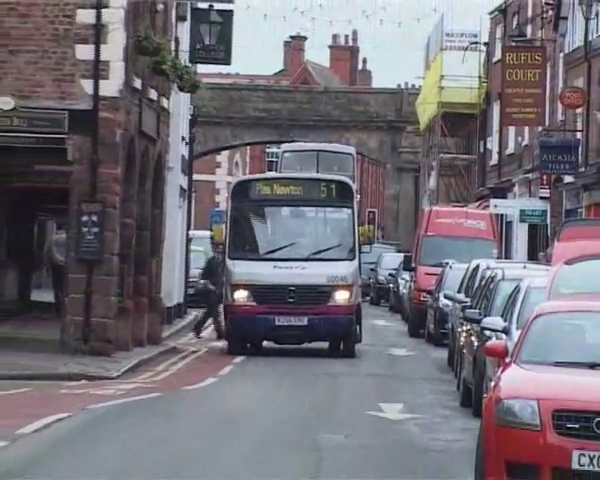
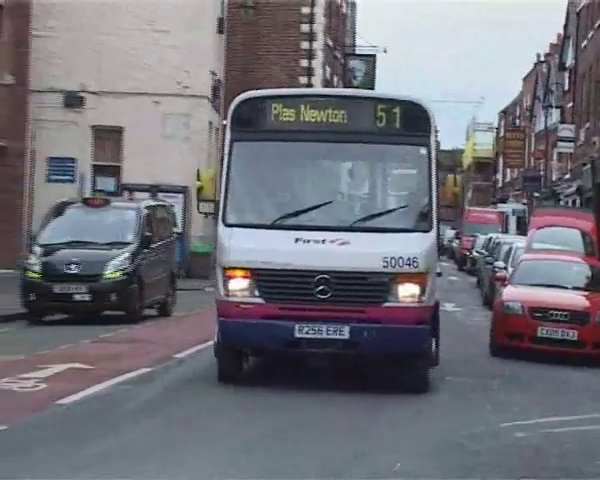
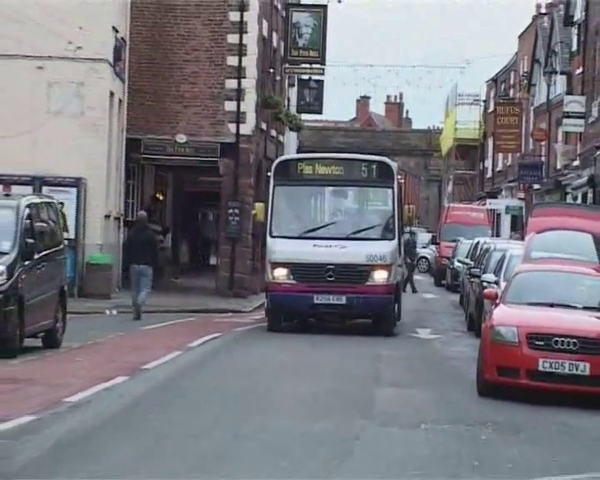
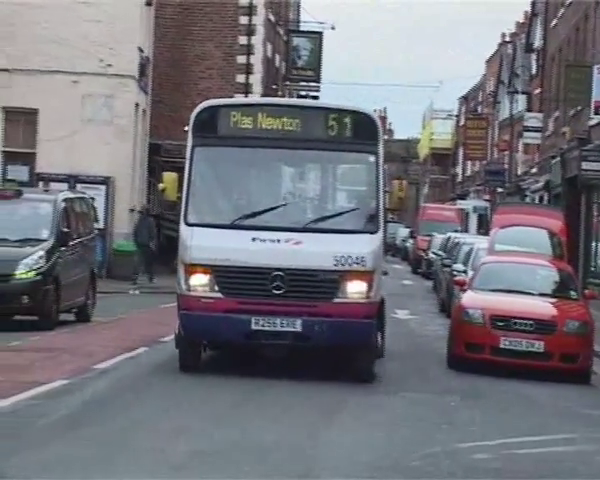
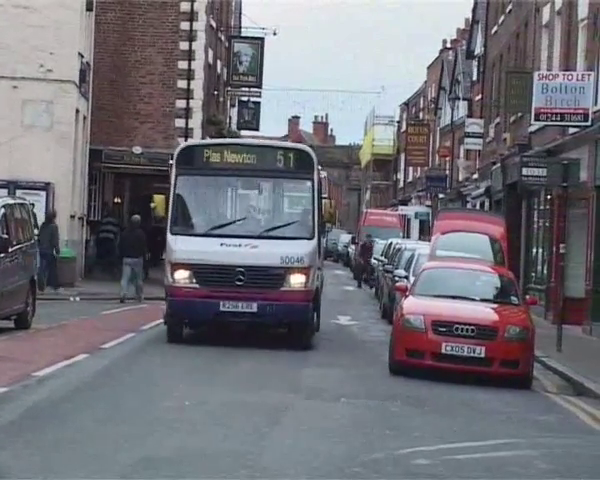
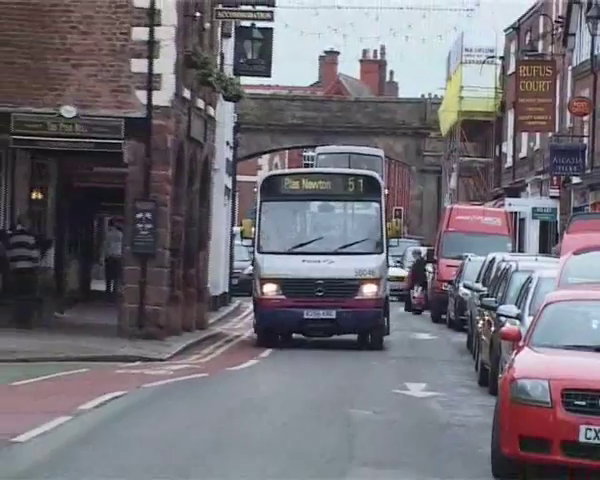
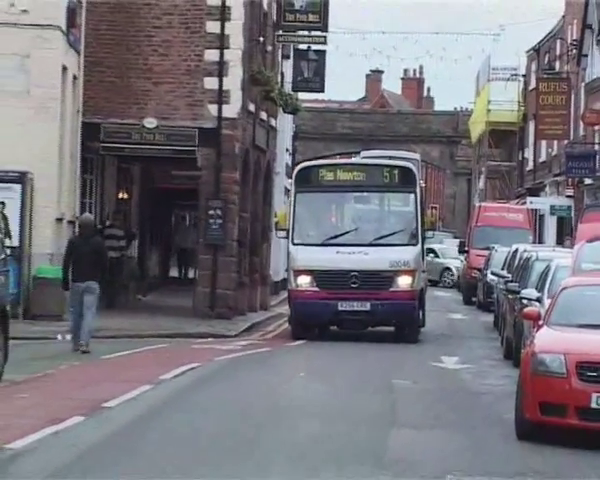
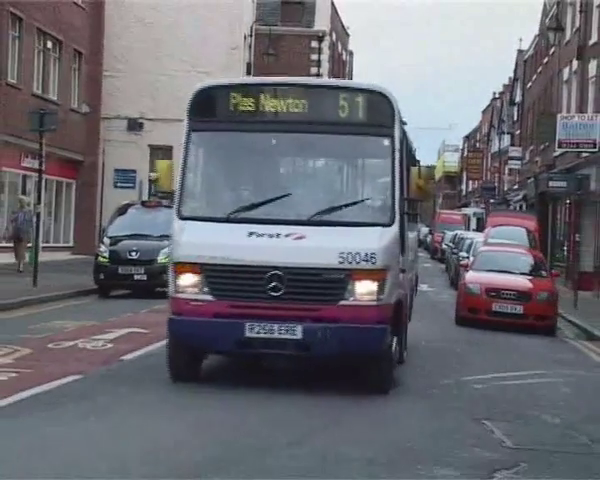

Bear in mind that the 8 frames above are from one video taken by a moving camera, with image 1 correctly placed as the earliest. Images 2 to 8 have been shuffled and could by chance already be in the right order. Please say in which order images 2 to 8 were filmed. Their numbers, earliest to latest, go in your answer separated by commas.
6, 7, 3, 5, 4, 2, 8
